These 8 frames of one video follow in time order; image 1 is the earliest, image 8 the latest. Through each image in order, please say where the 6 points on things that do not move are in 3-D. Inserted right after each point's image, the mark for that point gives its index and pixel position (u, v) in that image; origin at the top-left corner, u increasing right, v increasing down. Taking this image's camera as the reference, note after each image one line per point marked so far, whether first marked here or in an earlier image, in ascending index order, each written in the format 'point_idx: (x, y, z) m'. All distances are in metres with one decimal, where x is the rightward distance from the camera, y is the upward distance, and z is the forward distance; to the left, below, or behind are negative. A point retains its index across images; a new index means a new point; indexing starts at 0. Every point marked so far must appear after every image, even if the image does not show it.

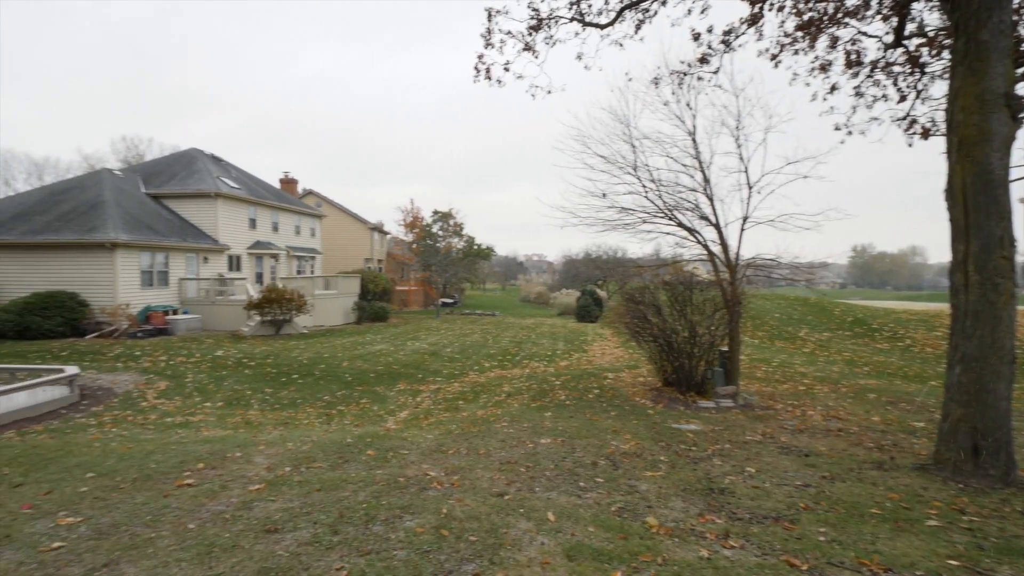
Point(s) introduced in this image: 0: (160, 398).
0: (-8.0, -2.5, +12.6) m
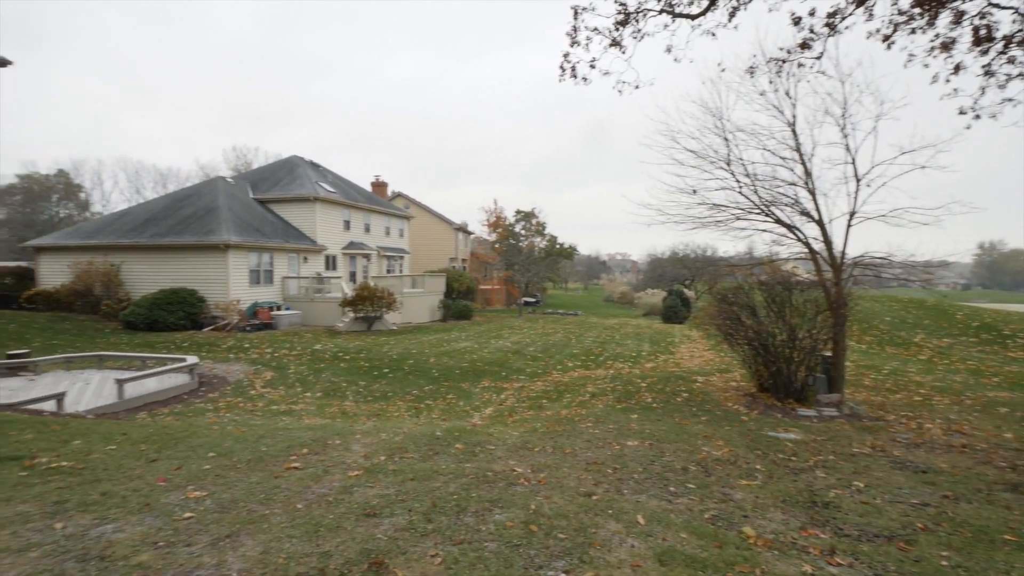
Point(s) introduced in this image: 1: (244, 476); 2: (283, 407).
0: (-6.0, -2.4, +13.7) m
1: (-2.4, -1.7, +5.0) m
2: (-4.8, -2.5, +11.6) m
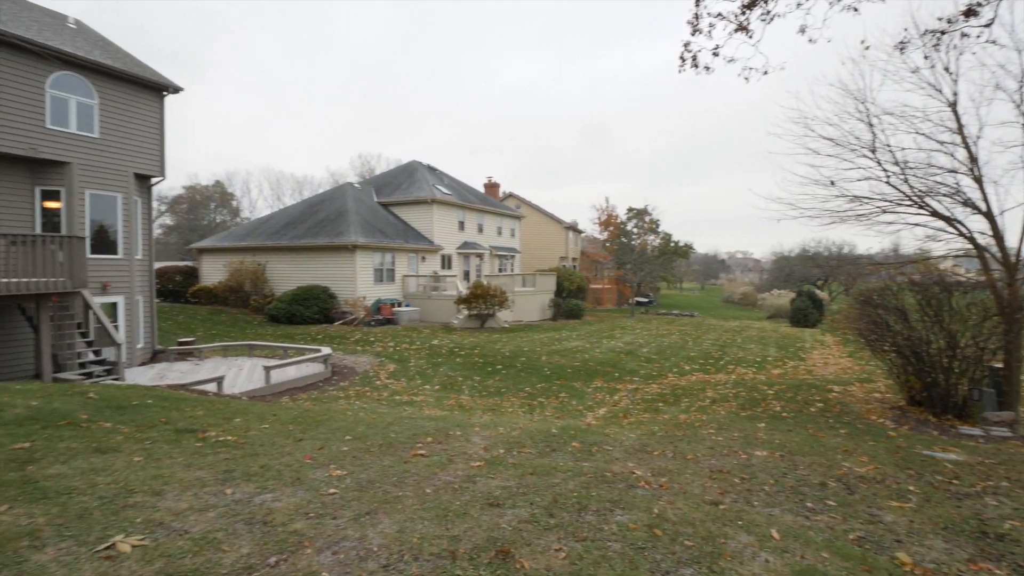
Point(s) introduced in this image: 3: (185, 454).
0: (-3.2, -2.3, +14.6) m
1: (-1.3, -1.7, +5.4) m
2: (-2.3, -2.4, +12.3) m
3: (-2.9, -1.5, +5.0) m
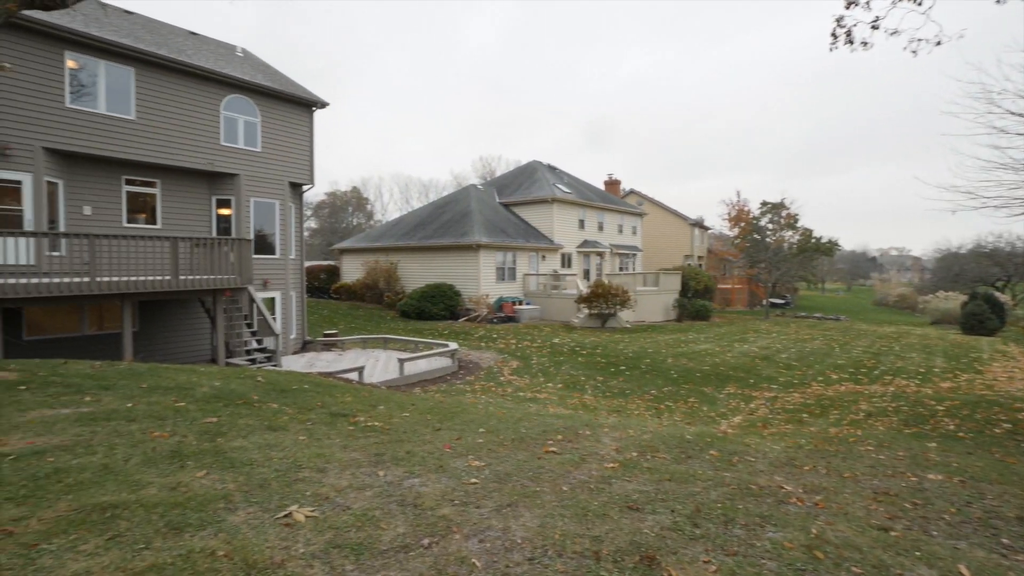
0: (0.0, -2.3, +14.8) m
1: (0.0, -1.6, +5.5) m
2: (+0.4, -2.4, +12.4) m
3: (-1.7, -1.4, +5.4) m
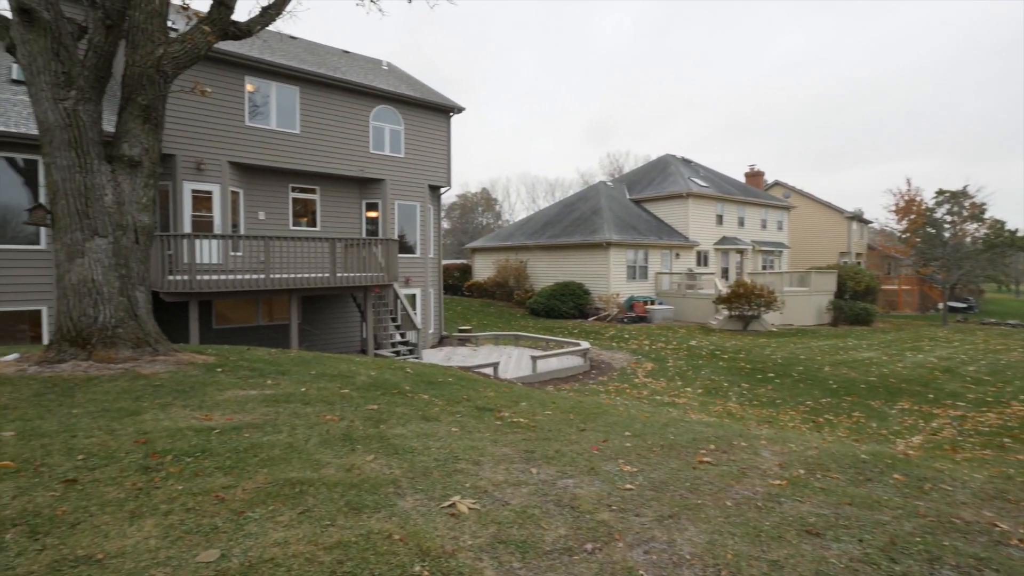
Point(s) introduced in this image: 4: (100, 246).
0: (+3.5, -2.3, +14.3) m
1: (+1.4, -1.6, +5.2) m
2: (+3.3, -2.4, +11.9) m
3: (-0.2, -1.4, +5.5) m
4: (-4.7, +0.5, +6.3) m
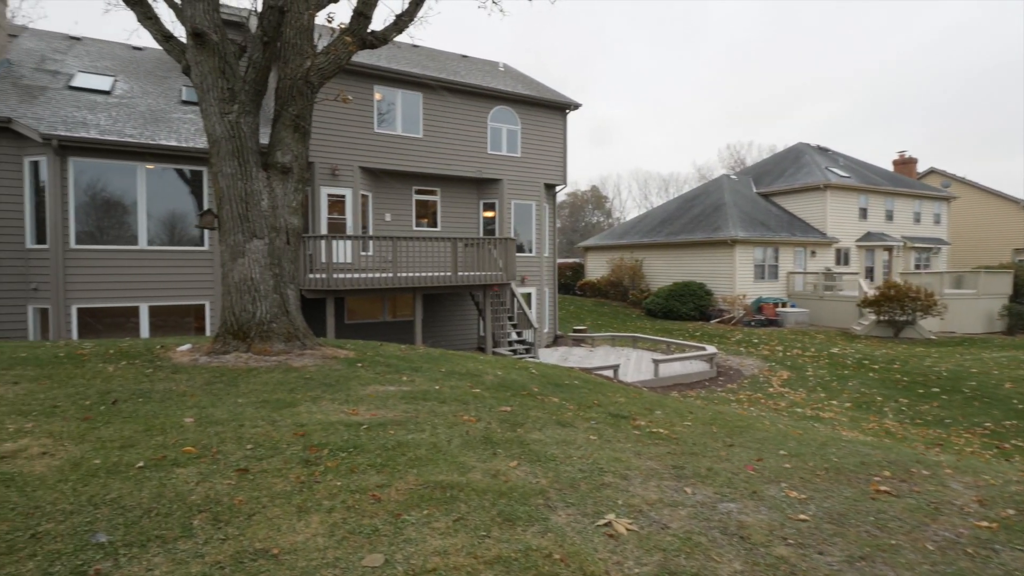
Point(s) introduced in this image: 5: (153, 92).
0: (+6.4, -2.3, +13.1) m
1: (+2.6, -1.6, +4.6) m
2: (+5.8, -2.4, +10.8) m
3: (+1.1, -1.4, +5.2) m
4: (-3.1, +0.5, +6.8) m
5: (-9.2, +5.0, +14.2) m
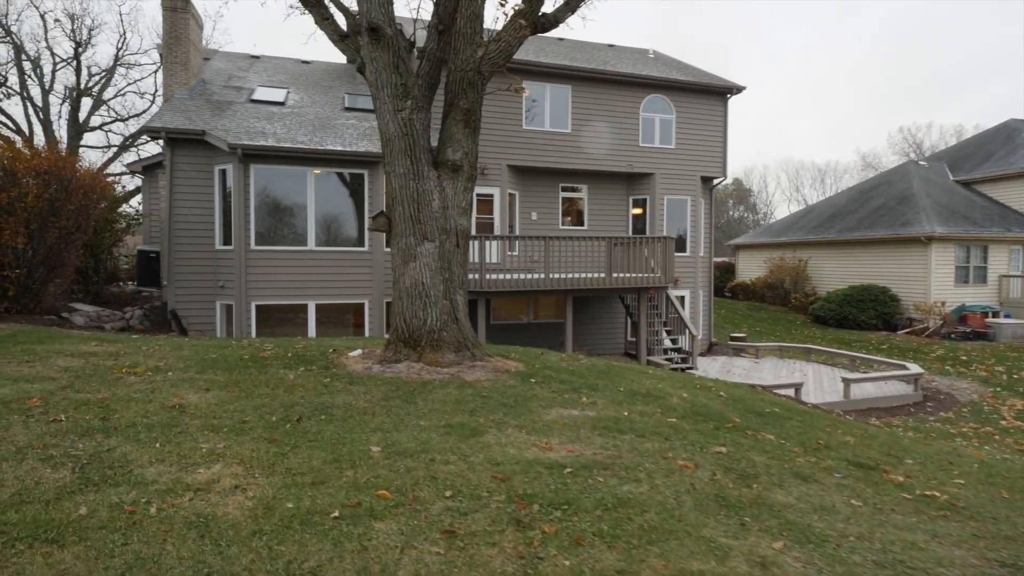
0: (+9.7, -2.5, +10.4) m
1: (+4.1, -1.8, +2.9) m
2: (+8.5, -2.6, +8.3) m
3: (+2.7, -1.5, +3.9) m
4: (-0.9, +0.4, +6.4) m
5: (-5.2, +5.0, +15.0) m
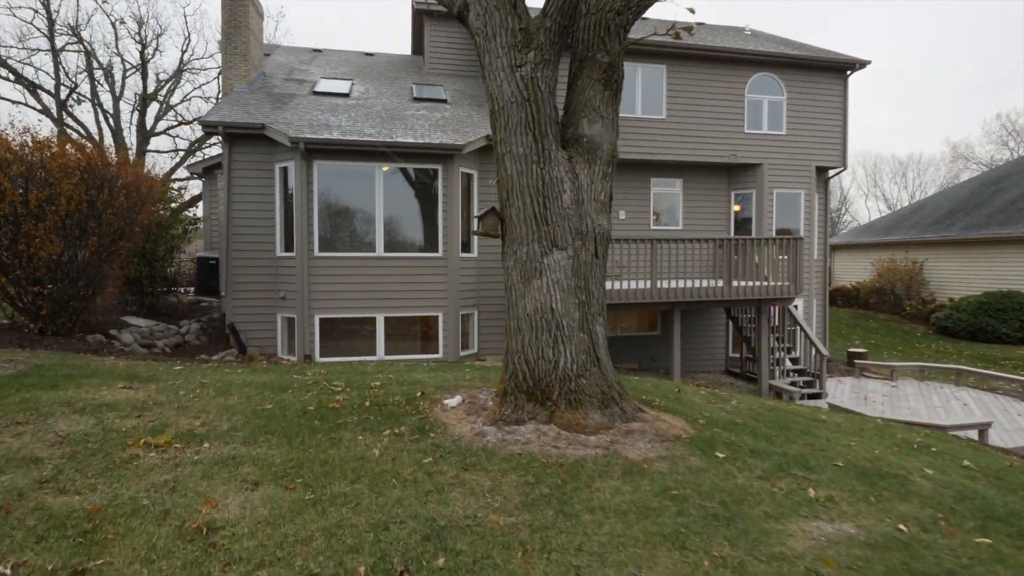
0: (+11.4, -2.7, +7.6) m
1: (+5.1, -2.0, +0.6) m
2: (+10.0, -2.8, +5.5) m
3: (+3.8, -1.8, +1.7) m
4: (+0.4, +0.2, +4.5) m
5: (-3.0, +4.8, +13.5) m
